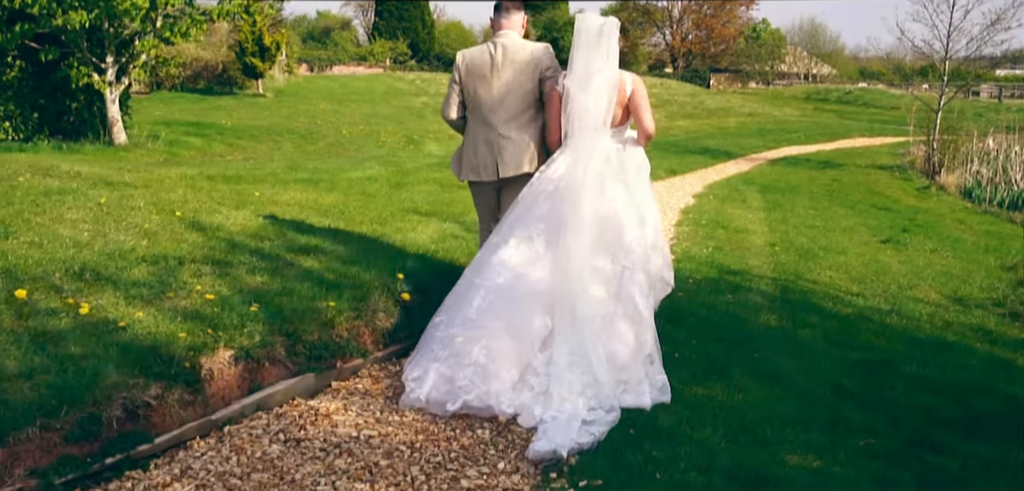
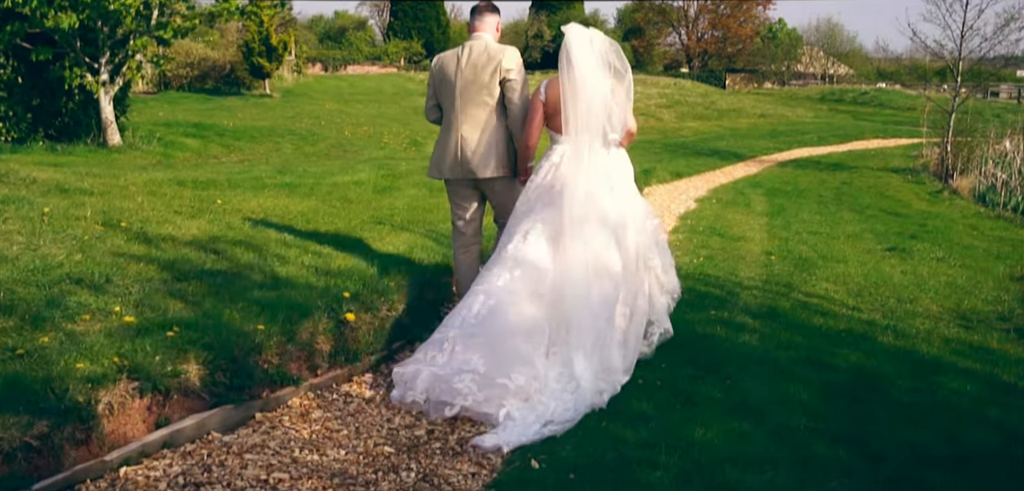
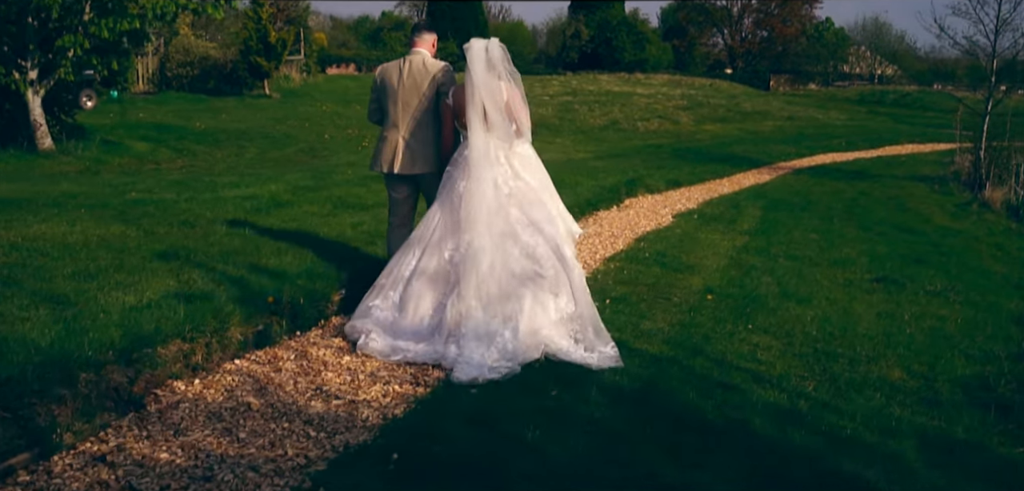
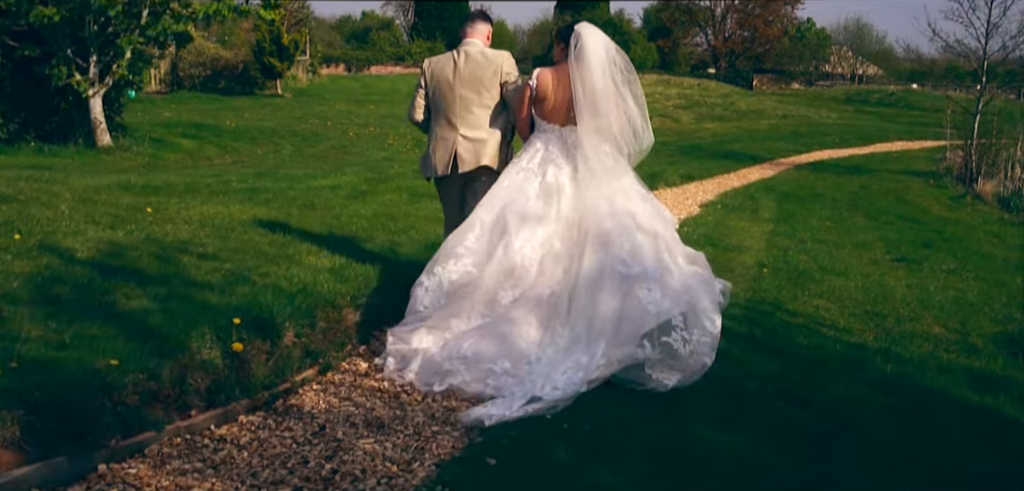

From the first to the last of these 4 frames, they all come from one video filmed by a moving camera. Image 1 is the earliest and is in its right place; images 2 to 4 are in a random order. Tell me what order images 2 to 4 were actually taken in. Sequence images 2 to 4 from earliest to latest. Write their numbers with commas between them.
2, 4, 3
